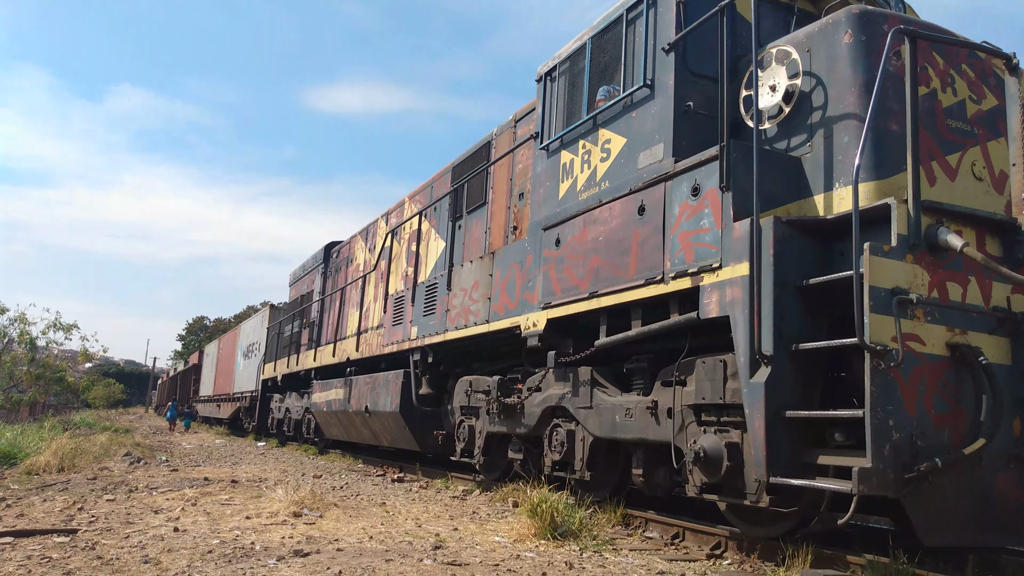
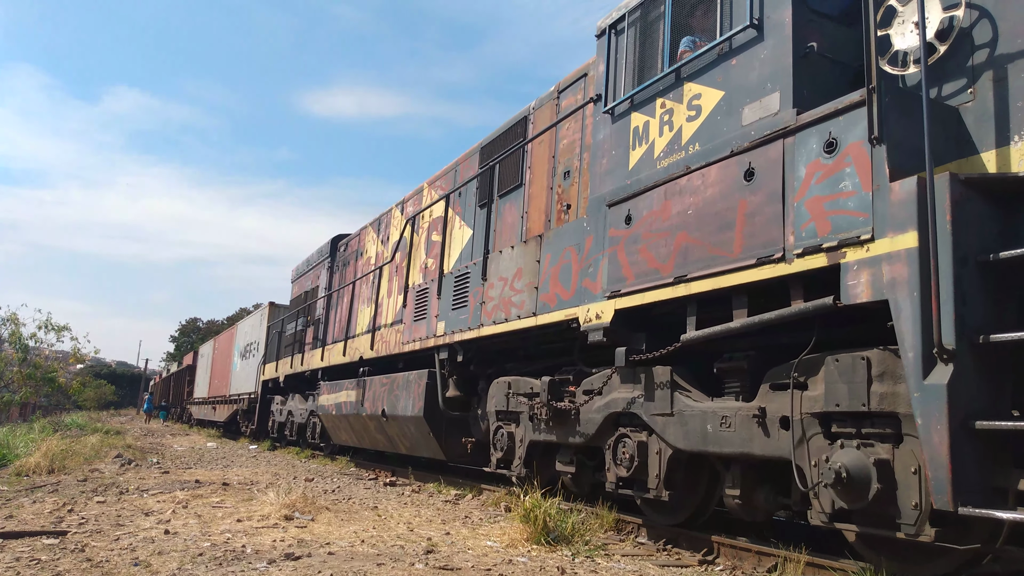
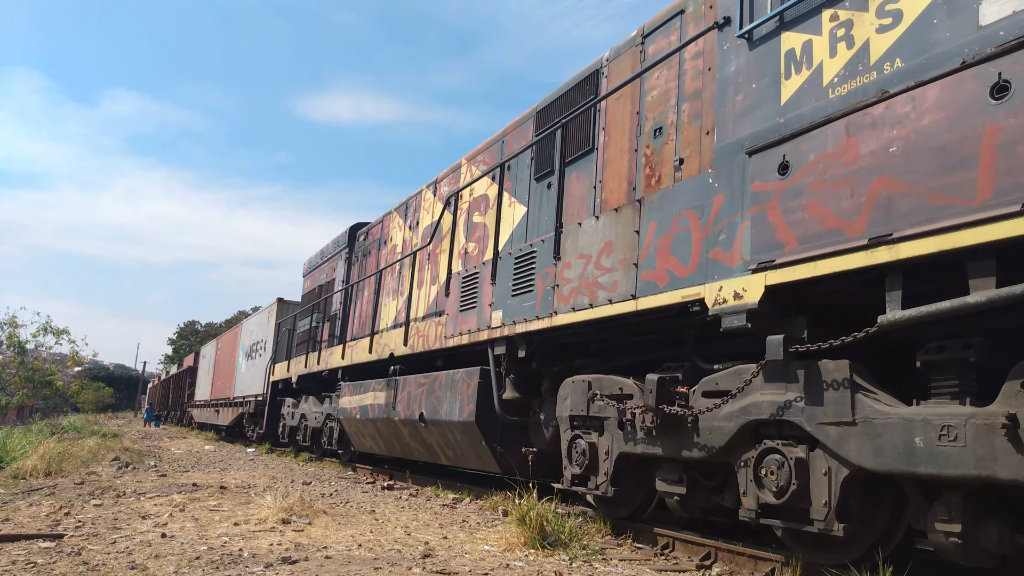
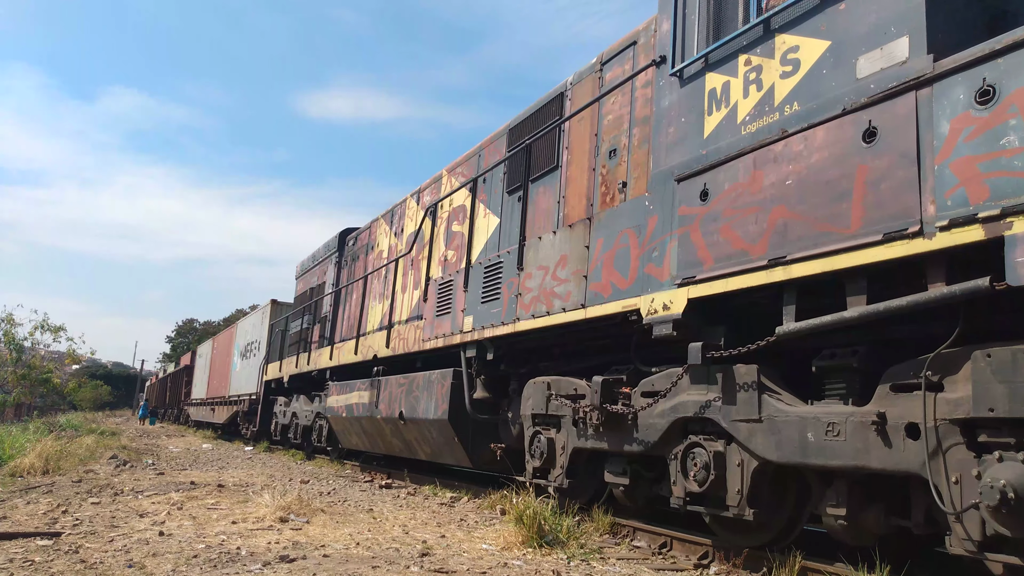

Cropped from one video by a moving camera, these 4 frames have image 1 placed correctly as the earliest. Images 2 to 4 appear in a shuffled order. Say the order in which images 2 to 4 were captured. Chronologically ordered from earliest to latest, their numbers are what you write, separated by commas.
2, 4, 3
